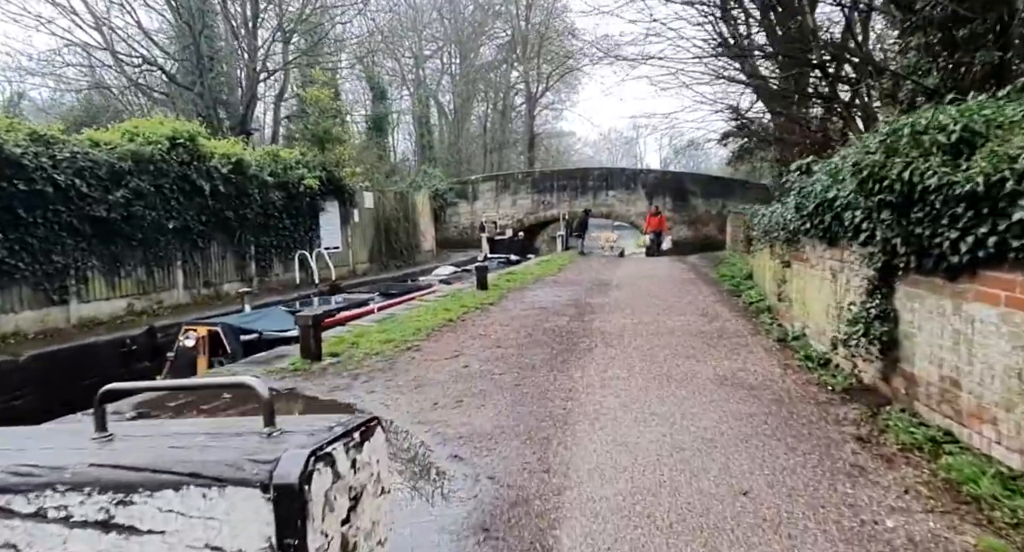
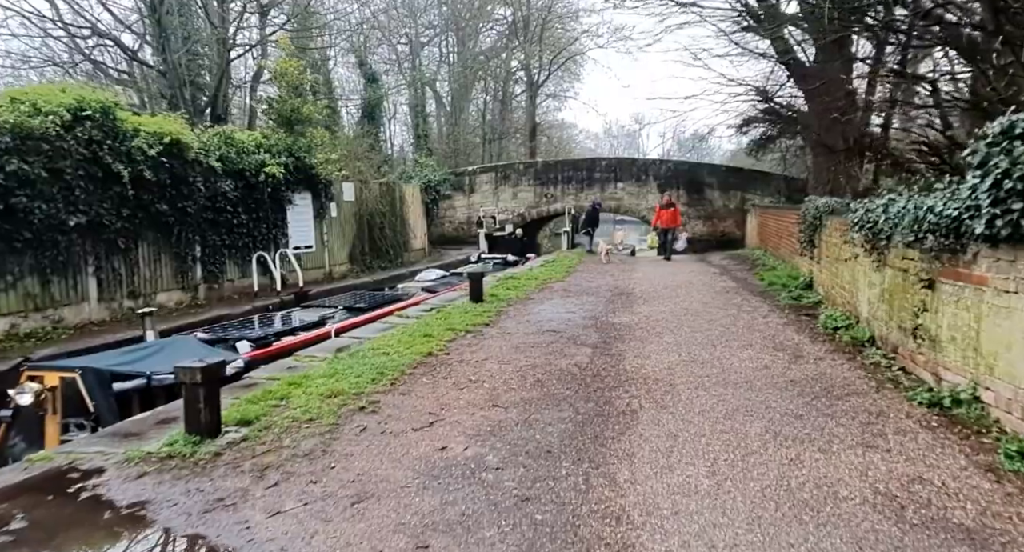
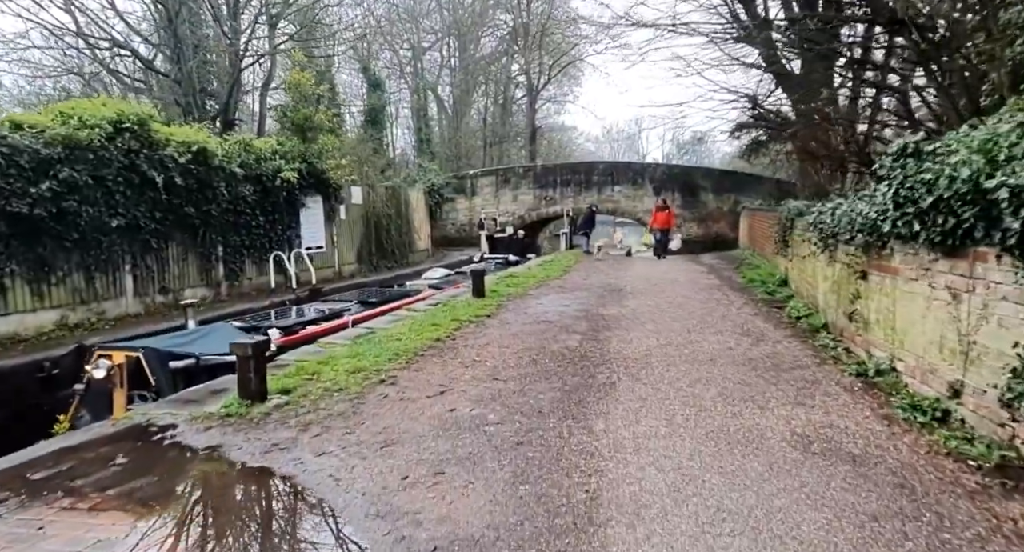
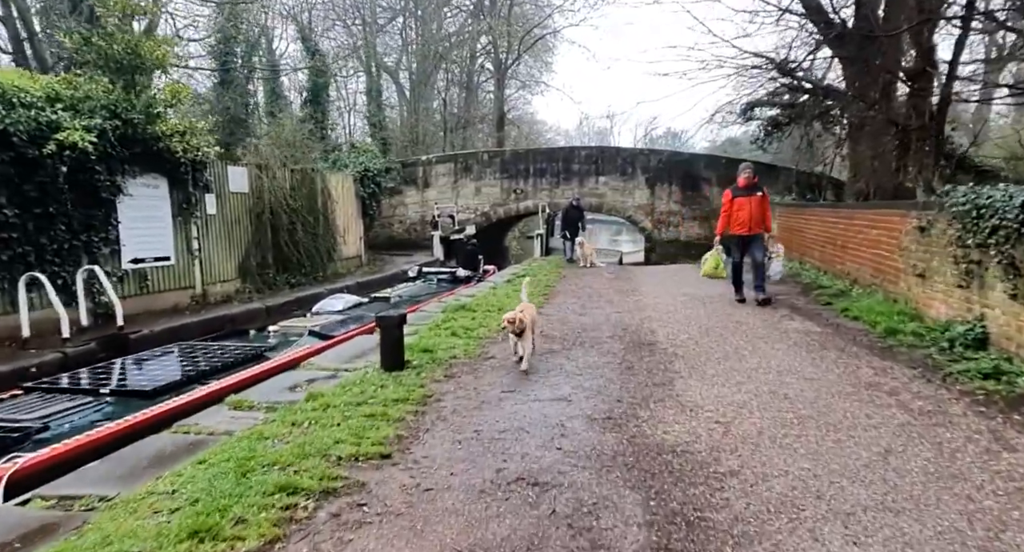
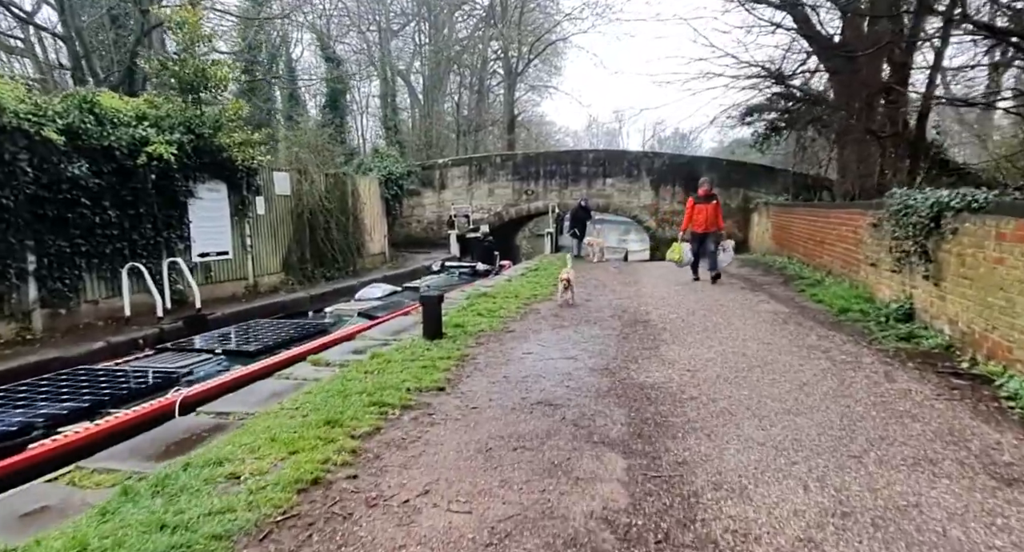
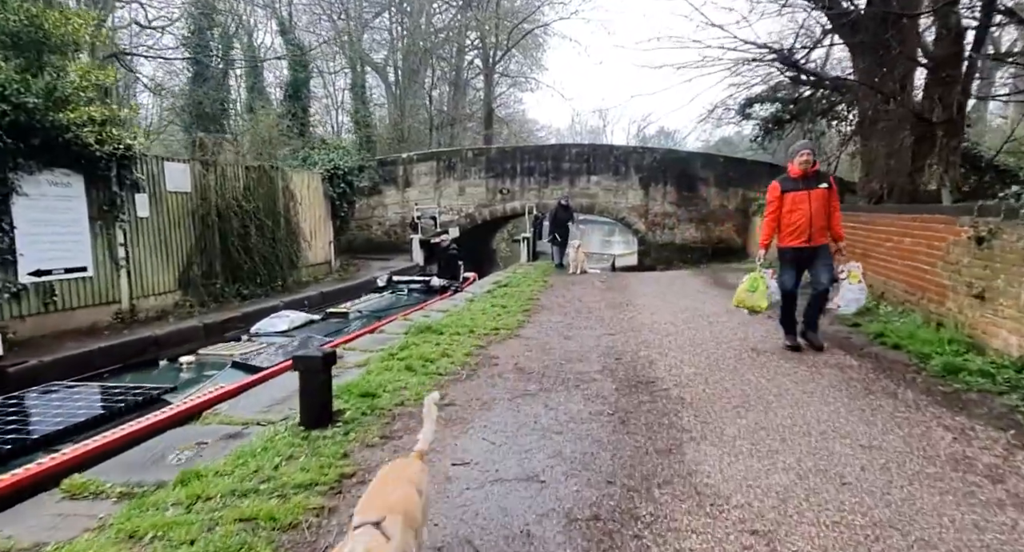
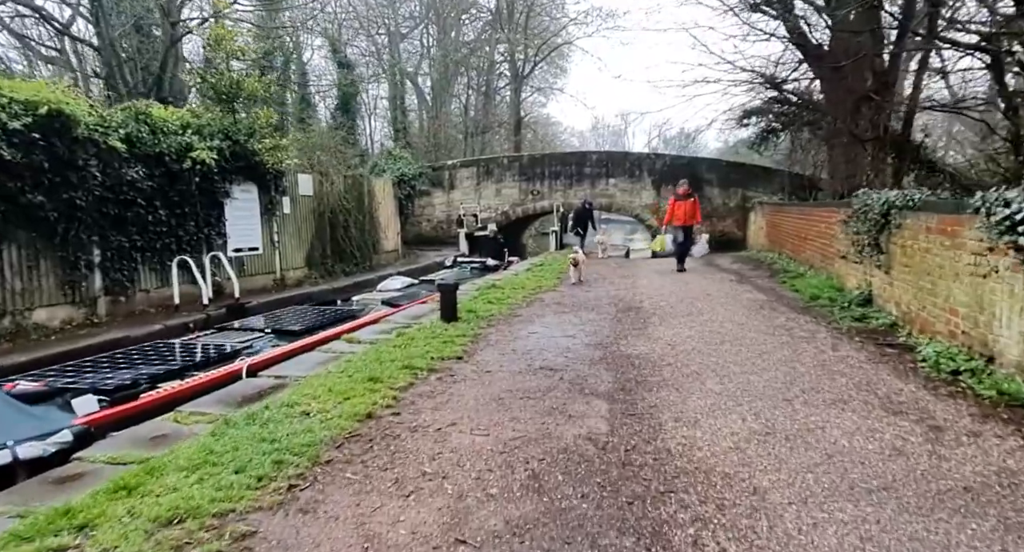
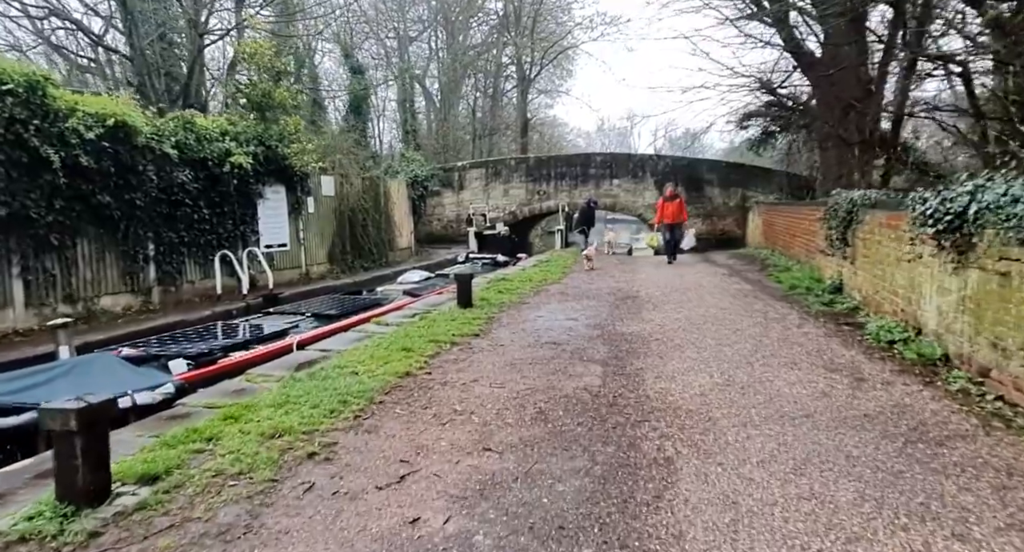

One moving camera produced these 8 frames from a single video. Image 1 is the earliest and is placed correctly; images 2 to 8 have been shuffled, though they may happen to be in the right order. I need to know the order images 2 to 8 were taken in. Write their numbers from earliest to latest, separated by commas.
3, 2, 8, 7, 5, 4, 6
